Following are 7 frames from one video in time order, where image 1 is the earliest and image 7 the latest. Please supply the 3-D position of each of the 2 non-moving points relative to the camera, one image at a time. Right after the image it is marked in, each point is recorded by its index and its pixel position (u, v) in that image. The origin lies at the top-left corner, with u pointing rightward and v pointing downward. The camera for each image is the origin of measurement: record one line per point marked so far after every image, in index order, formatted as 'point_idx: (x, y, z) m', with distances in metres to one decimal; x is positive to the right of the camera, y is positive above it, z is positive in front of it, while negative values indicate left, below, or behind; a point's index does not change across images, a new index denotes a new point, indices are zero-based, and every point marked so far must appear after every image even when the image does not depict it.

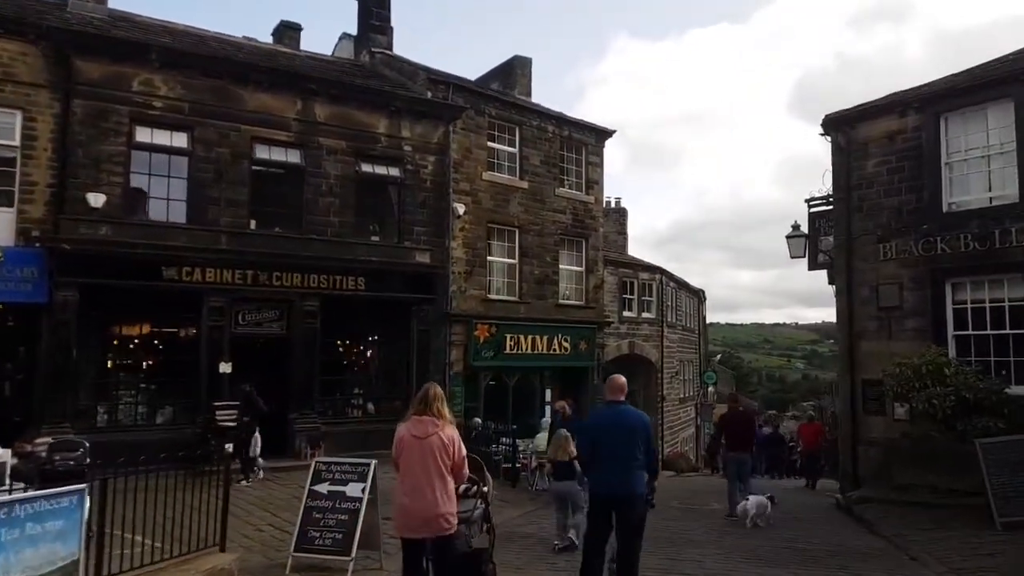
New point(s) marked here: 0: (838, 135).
0: (+5.5, +2.6, +13.6) m
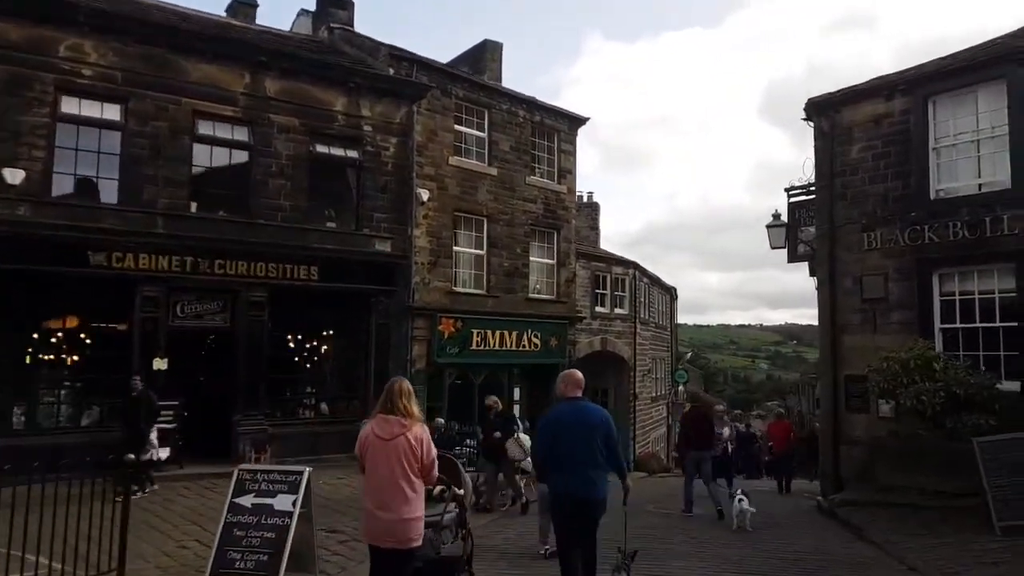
0: (+5.0, +2.7, +12.9) m
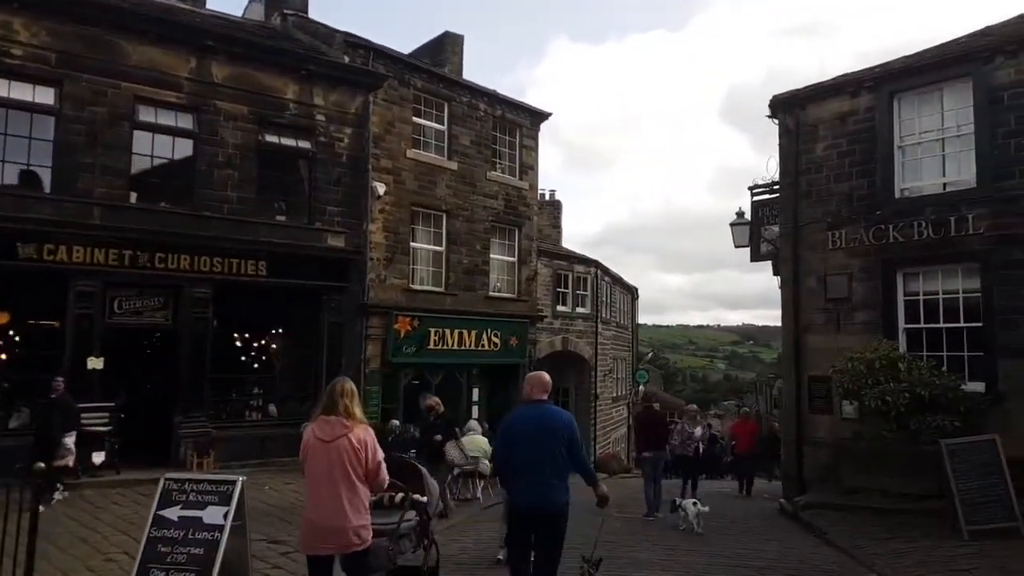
0: (+4.3, +2.7, +12.7) m
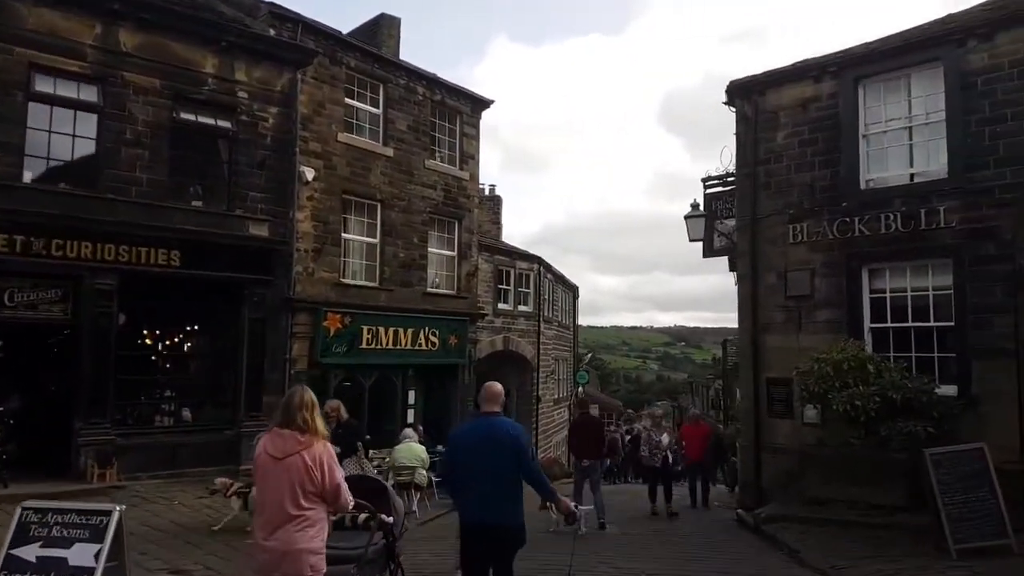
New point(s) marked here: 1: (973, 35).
0: (+3.5, +2.8, +12.0) m
1: (+5.6, +3.1, +9.8) m
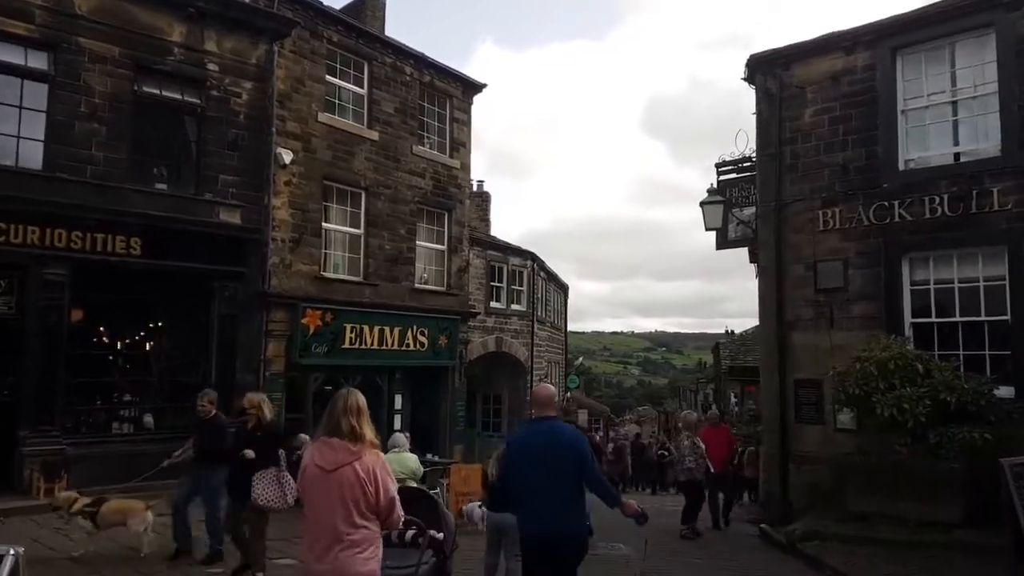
0: (+3.5, +2.9, +11.0) m
1: (+5.7, +3.2, +8.8) m
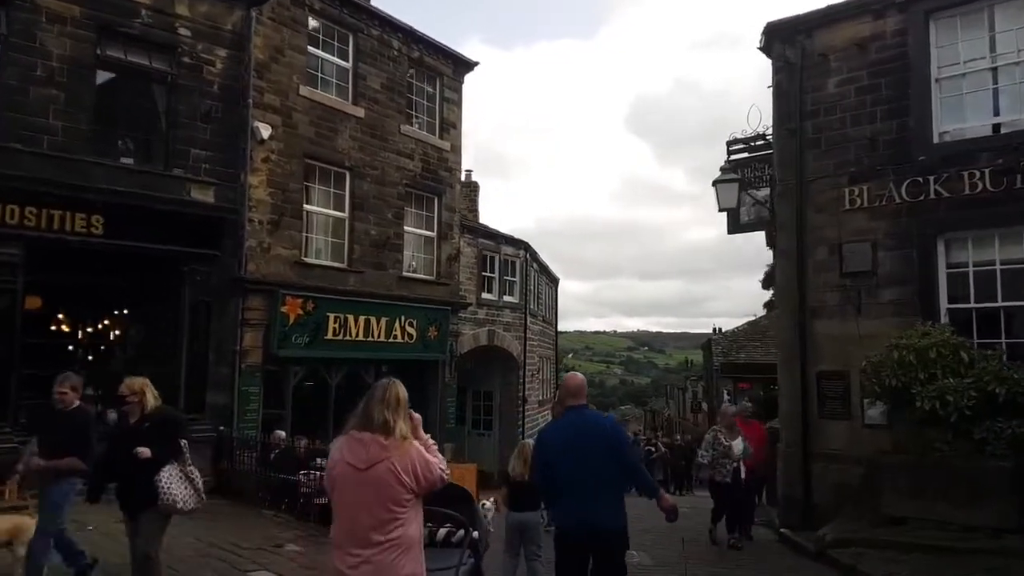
0: (+3.5, +3.0, +10.2) m
1: (+5.7, +3.4, +8.0) m
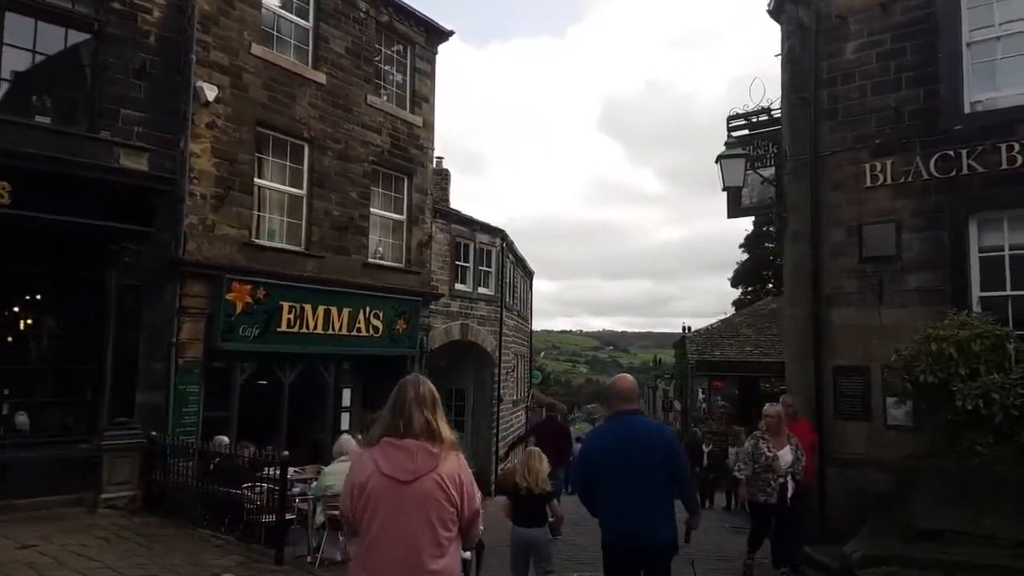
0: (+3.3, +3.2, +9.1) m
1: (+5.6, +3.5, +7.1) m
